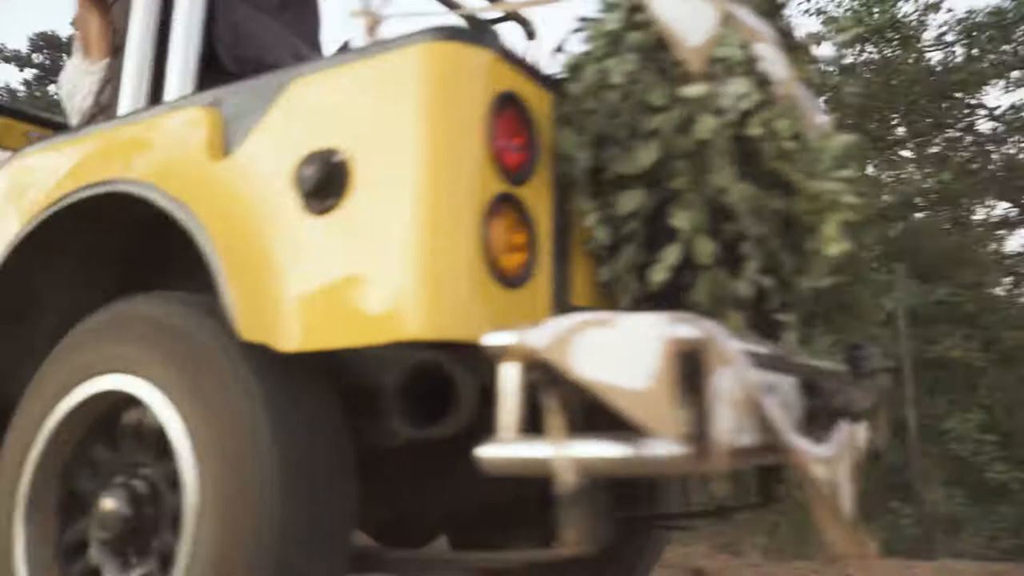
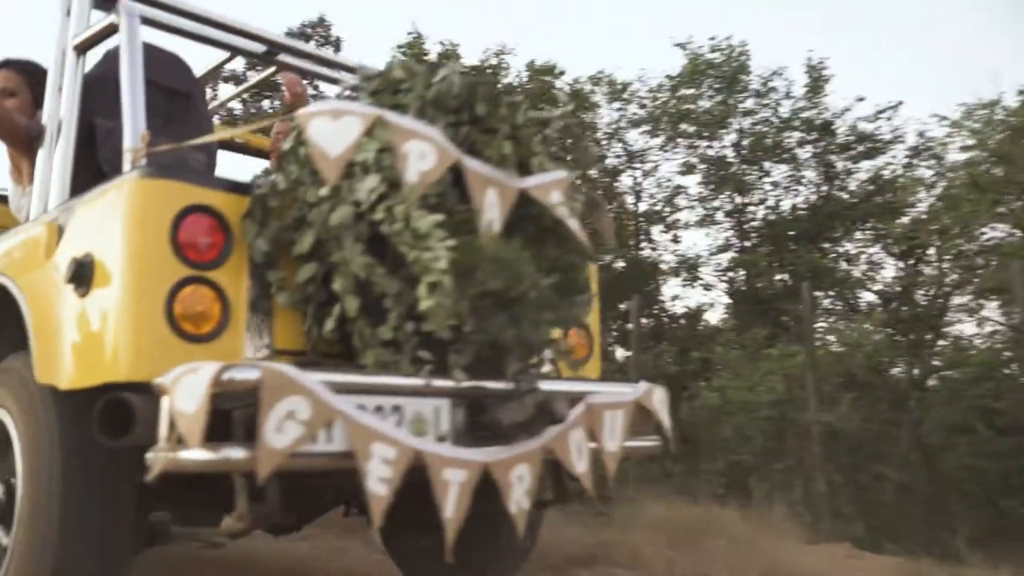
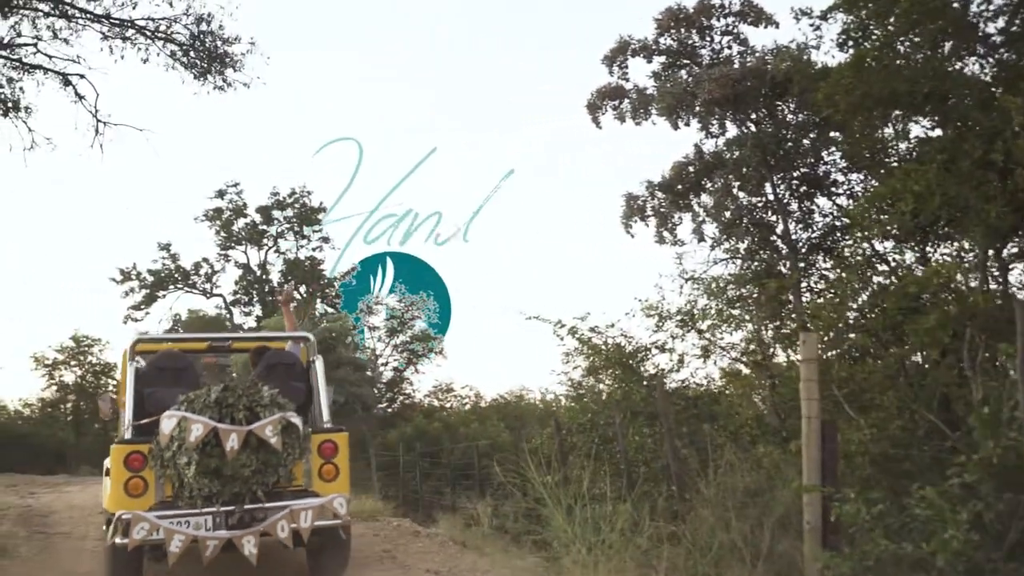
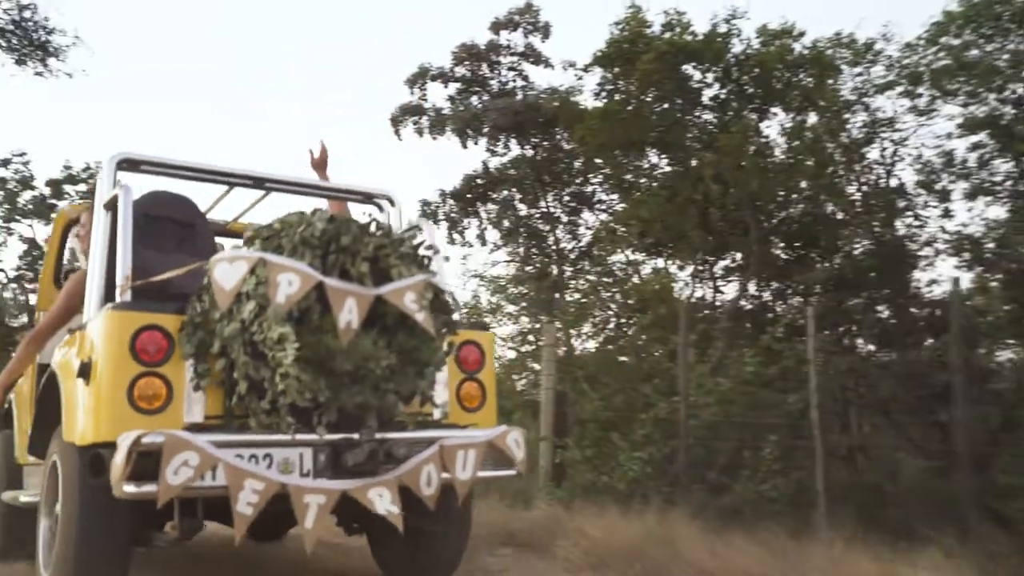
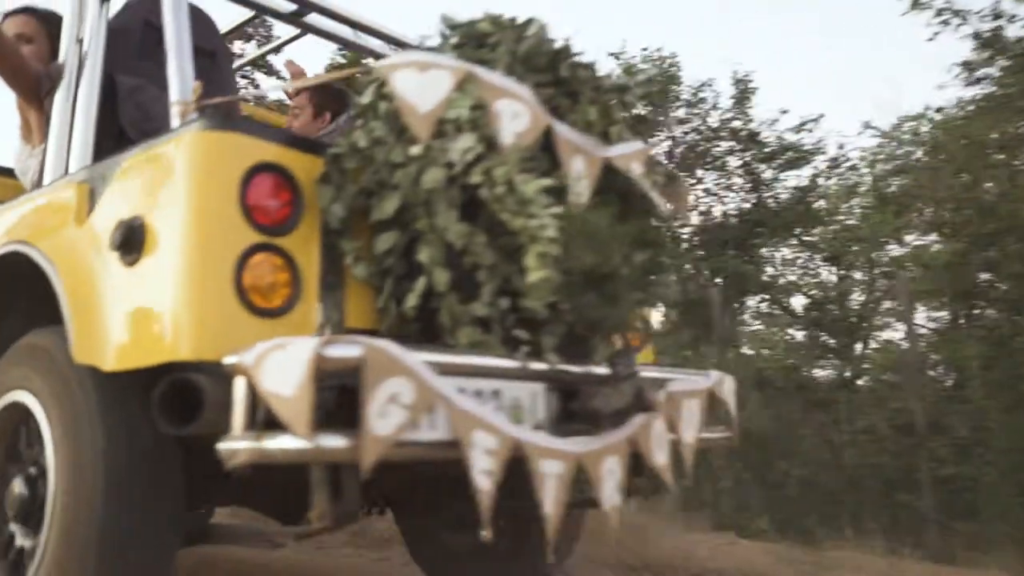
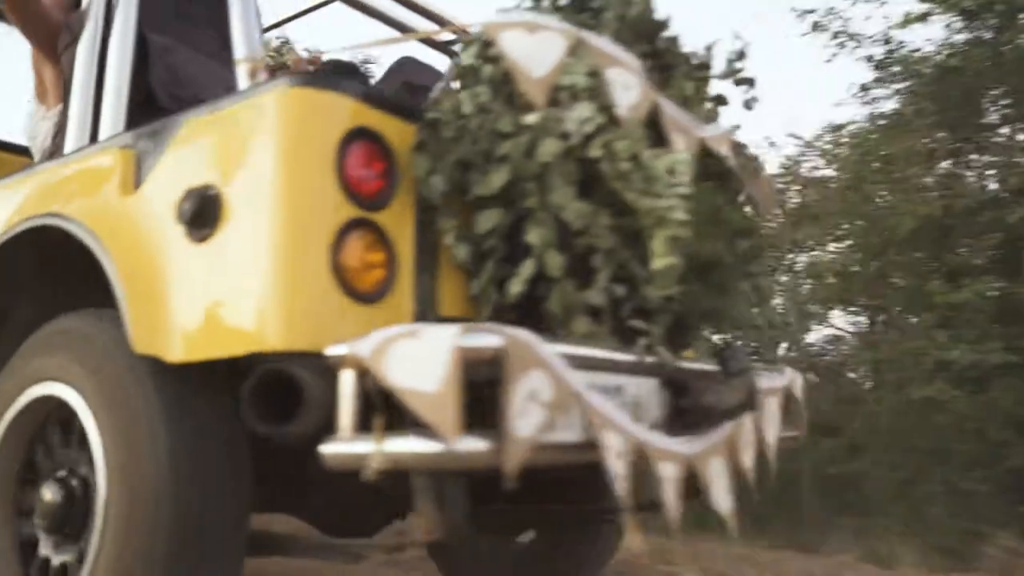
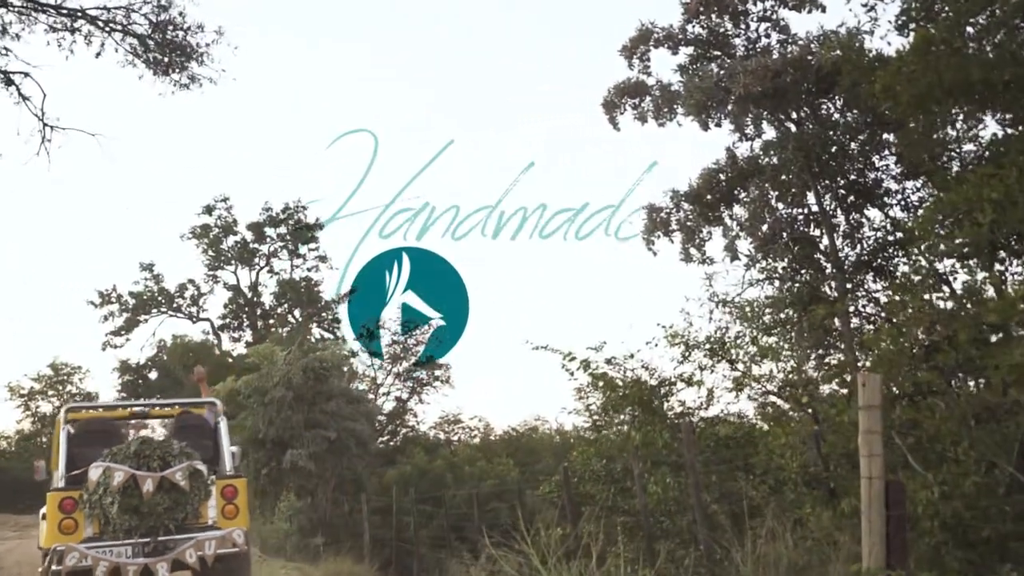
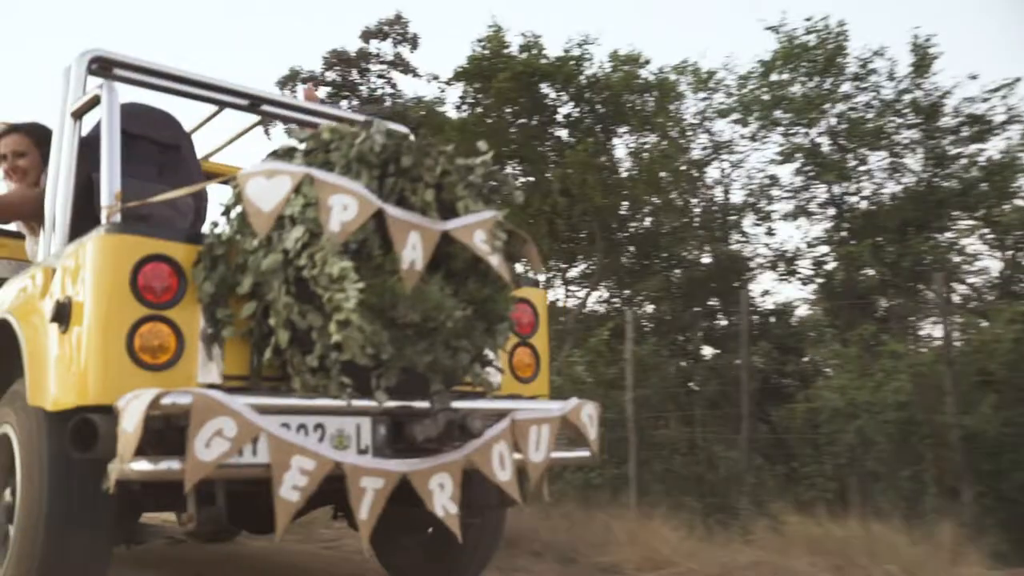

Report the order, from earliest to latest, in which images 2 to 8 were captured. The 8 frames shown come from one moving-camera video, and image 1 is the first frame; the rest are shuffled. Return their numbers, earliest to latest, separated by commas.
6, 5, 2, 8, 4, 3, 7
